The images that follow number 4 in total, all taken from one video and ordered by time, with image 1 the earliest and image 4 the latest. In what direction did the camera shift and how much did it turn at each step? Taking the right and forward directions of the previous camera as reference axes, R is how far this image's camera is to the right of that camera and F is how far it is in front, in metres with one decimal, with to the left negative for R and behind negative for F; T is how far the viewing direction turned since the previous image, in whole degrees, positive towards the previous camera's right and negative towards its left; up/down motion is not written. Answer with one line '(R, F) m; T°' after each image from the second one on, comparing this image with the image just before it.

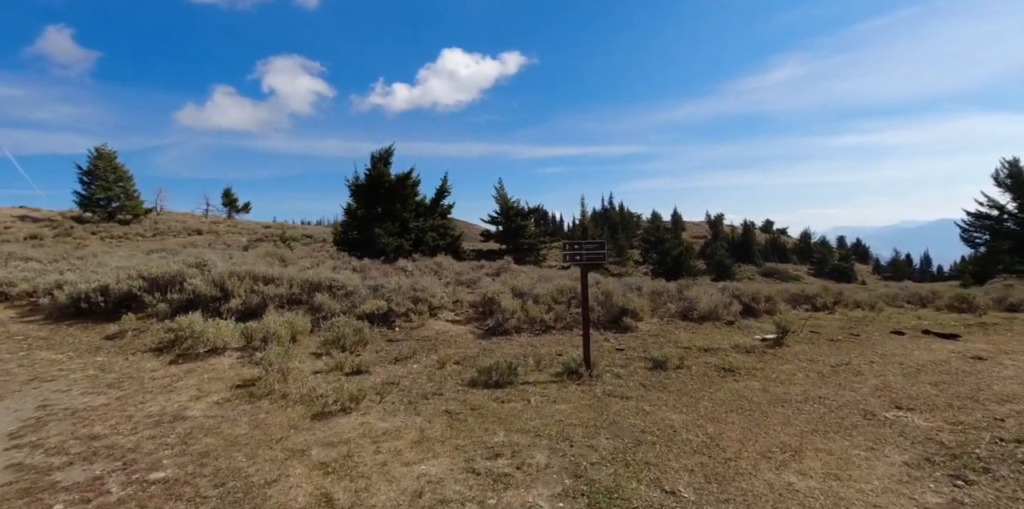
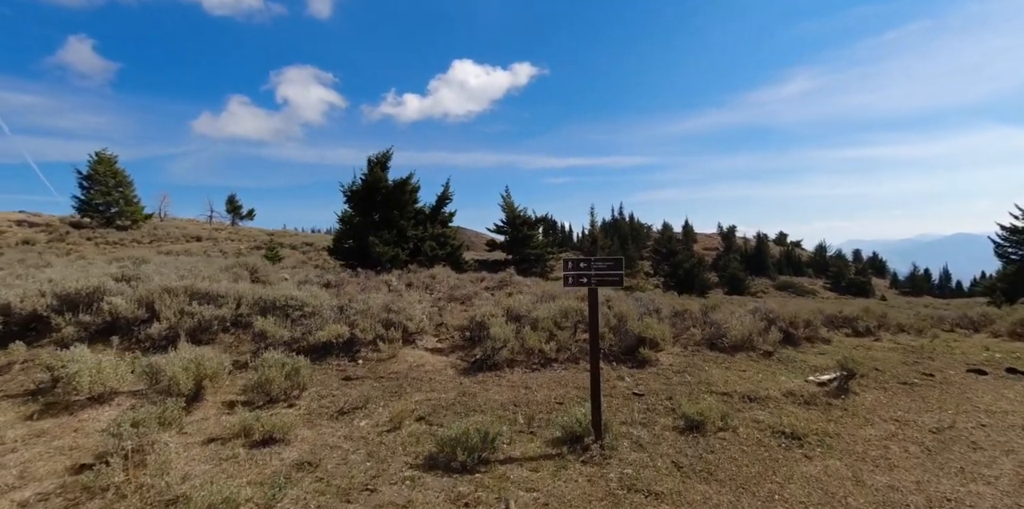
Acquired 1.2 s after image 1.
(+0.3, +2.2) m; -1°
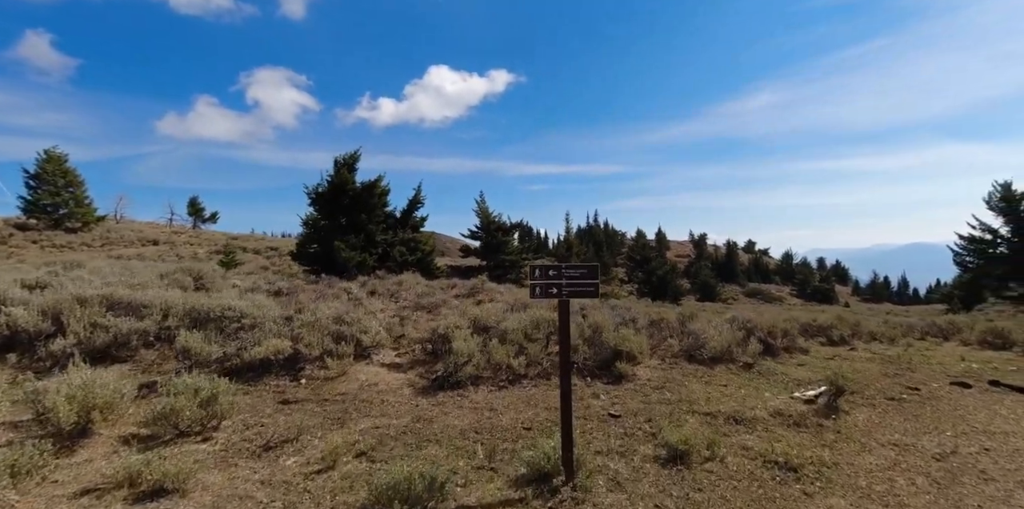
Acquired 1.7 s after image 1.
(+0.1, +0.9) m; +3°
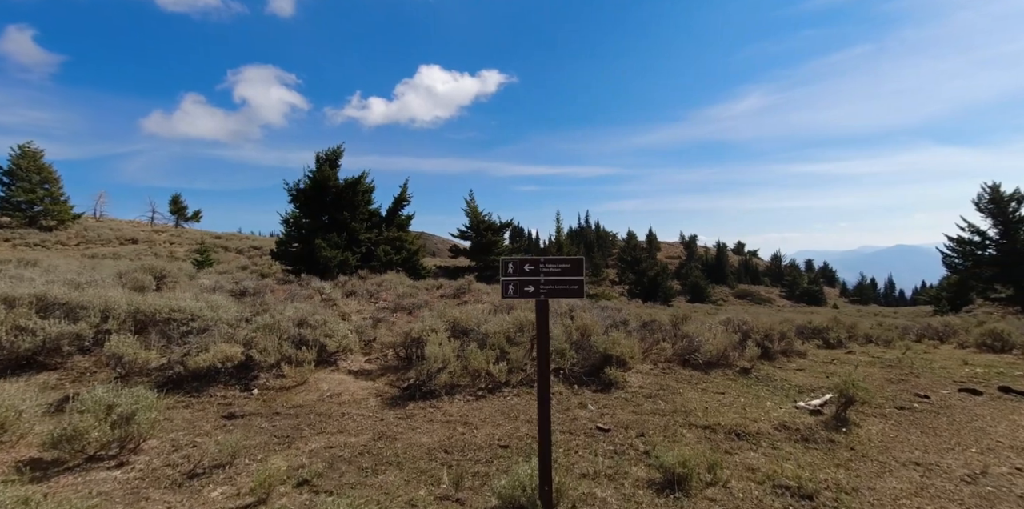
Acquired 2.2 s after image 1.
(+0.2, +0.8) m; +1°
